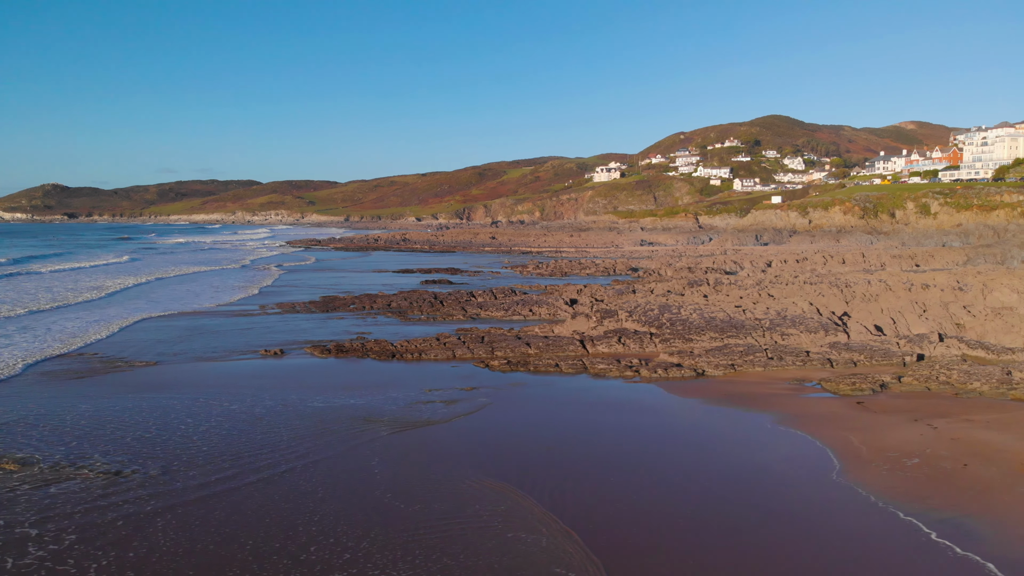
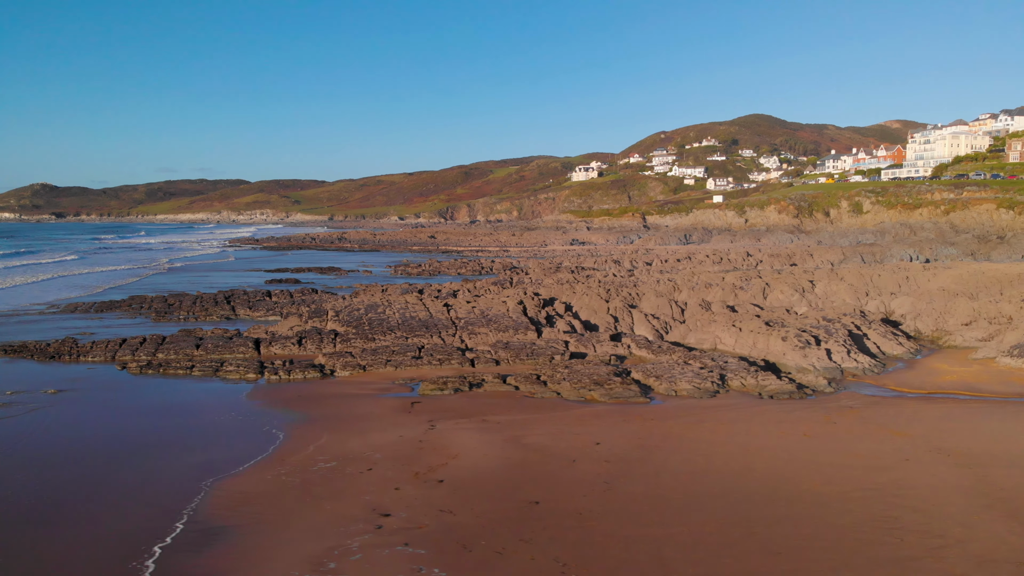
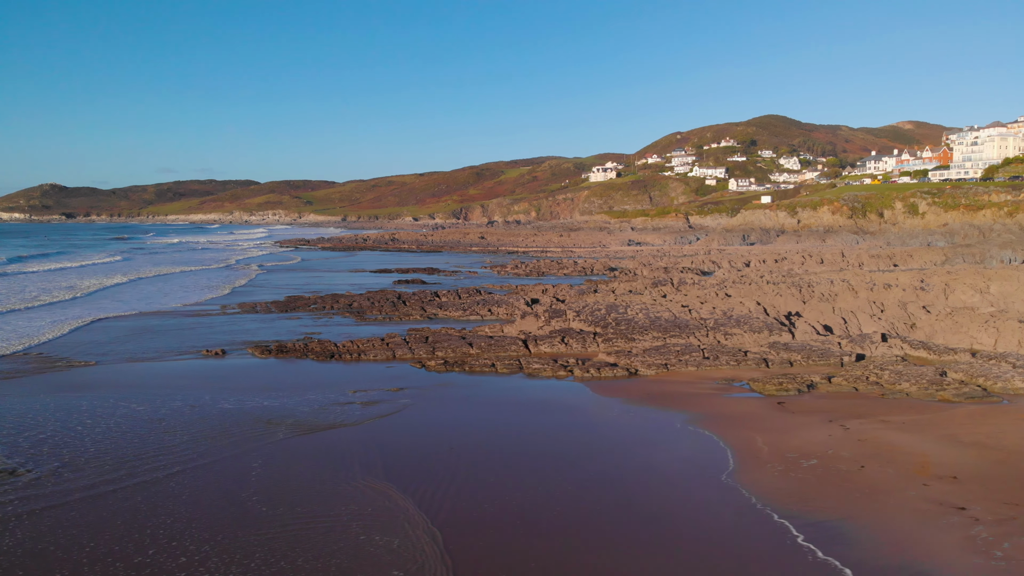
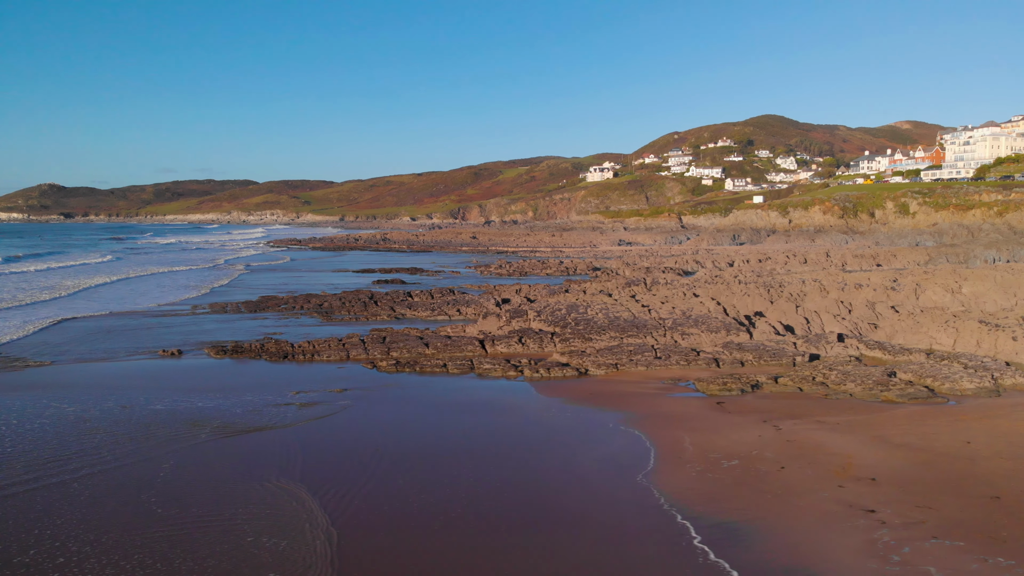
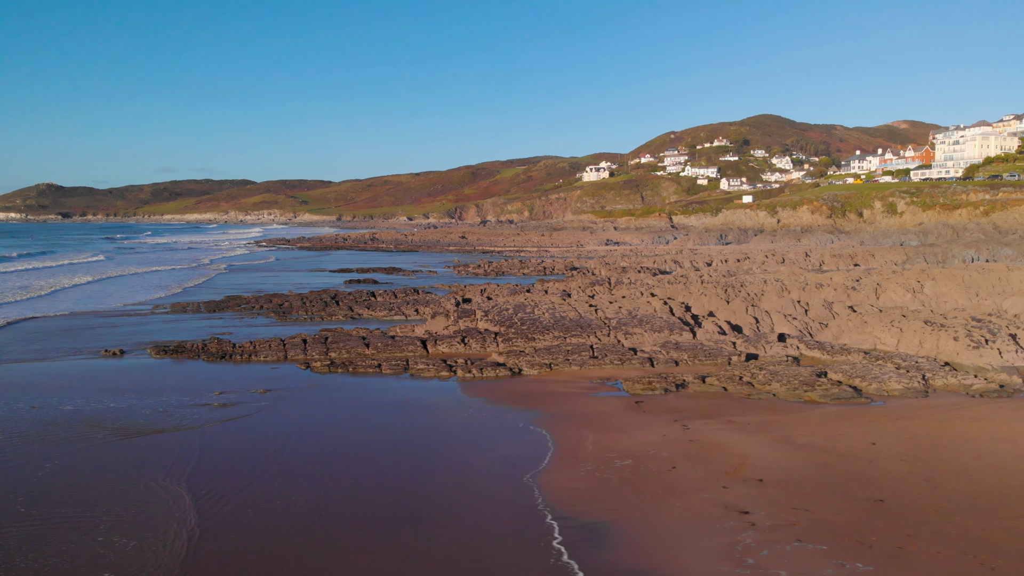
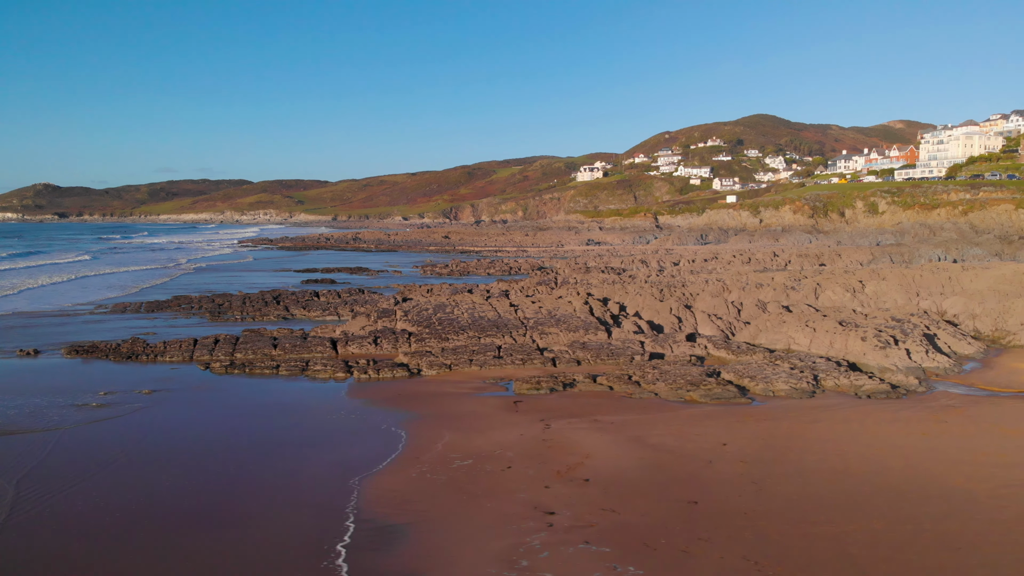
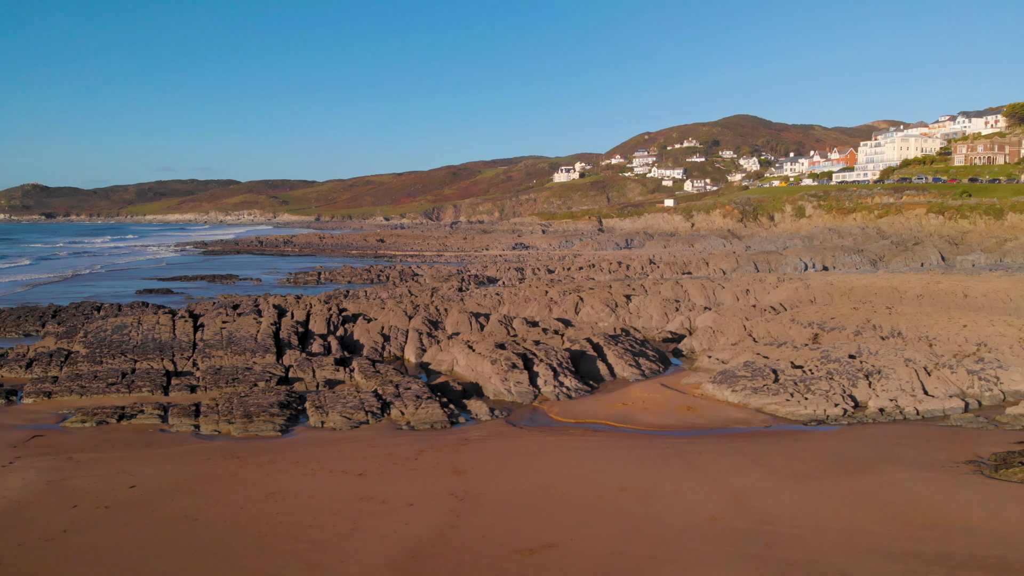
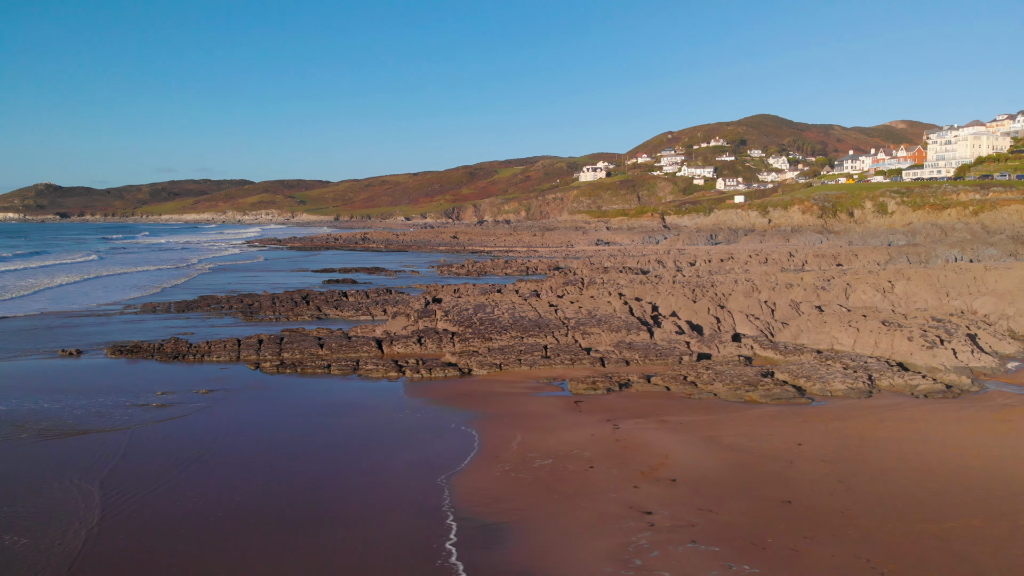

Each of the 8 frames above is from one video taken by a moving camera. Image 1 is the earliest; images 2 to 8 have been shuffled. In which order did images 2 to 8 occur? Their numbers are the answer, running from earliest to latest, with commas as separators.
3, 4, 5, 8, 6, 2, 7
